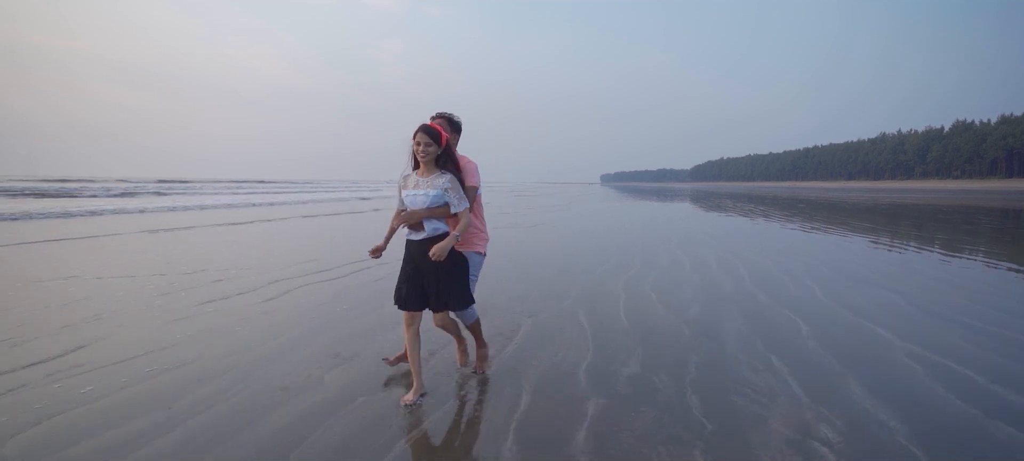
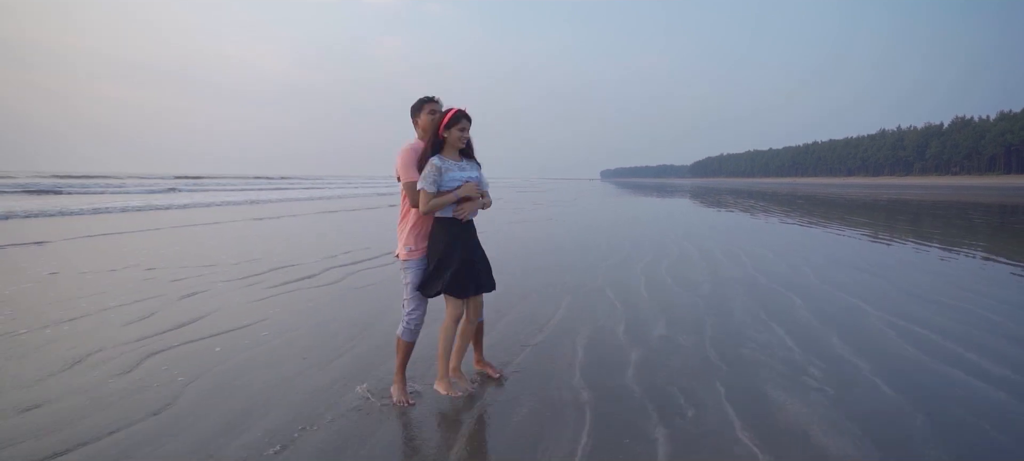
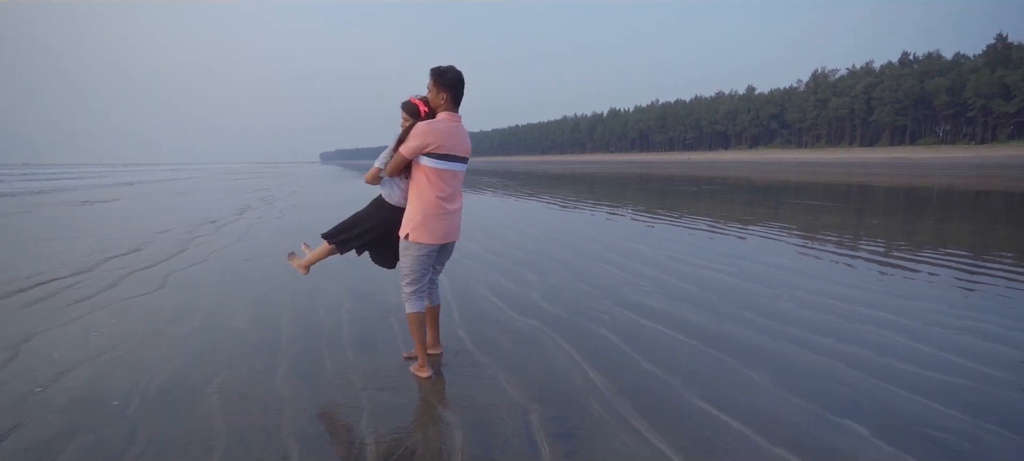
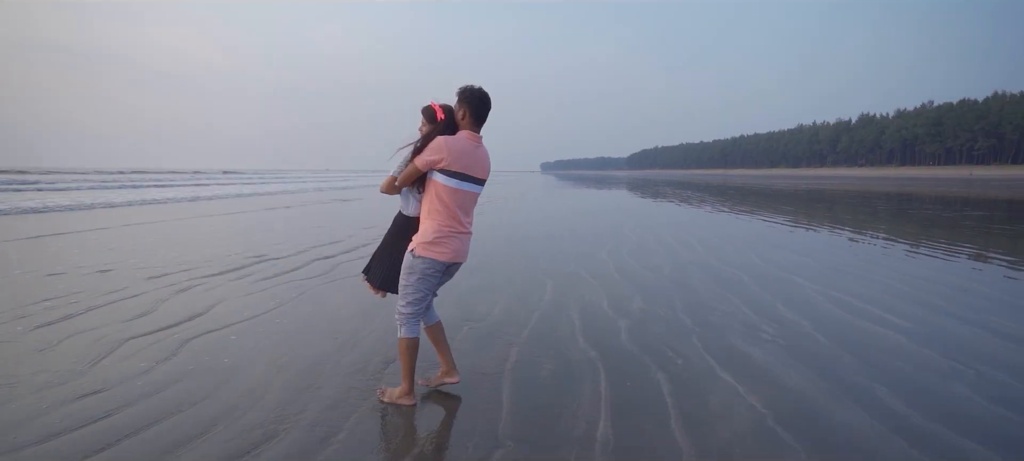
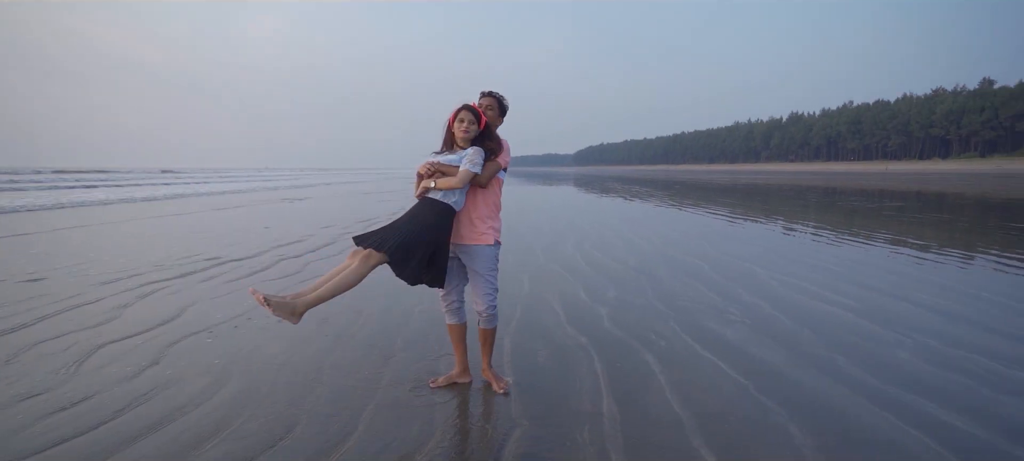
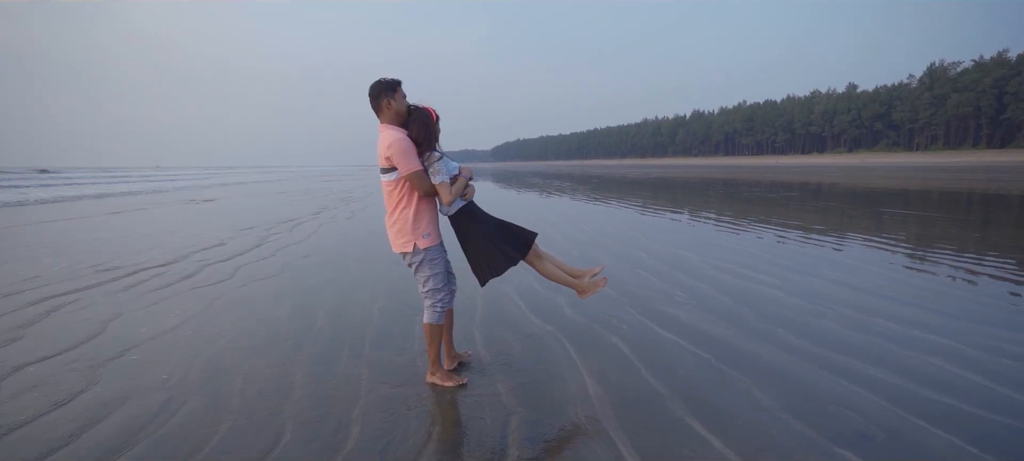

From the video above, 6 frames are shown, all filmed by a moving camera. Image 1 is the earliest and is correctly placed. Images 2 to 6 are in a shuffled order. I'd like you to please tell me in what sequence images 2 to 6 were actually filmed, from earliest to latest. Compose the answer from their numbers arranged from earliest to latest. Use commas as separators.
2, 4, 5, 6, 3
